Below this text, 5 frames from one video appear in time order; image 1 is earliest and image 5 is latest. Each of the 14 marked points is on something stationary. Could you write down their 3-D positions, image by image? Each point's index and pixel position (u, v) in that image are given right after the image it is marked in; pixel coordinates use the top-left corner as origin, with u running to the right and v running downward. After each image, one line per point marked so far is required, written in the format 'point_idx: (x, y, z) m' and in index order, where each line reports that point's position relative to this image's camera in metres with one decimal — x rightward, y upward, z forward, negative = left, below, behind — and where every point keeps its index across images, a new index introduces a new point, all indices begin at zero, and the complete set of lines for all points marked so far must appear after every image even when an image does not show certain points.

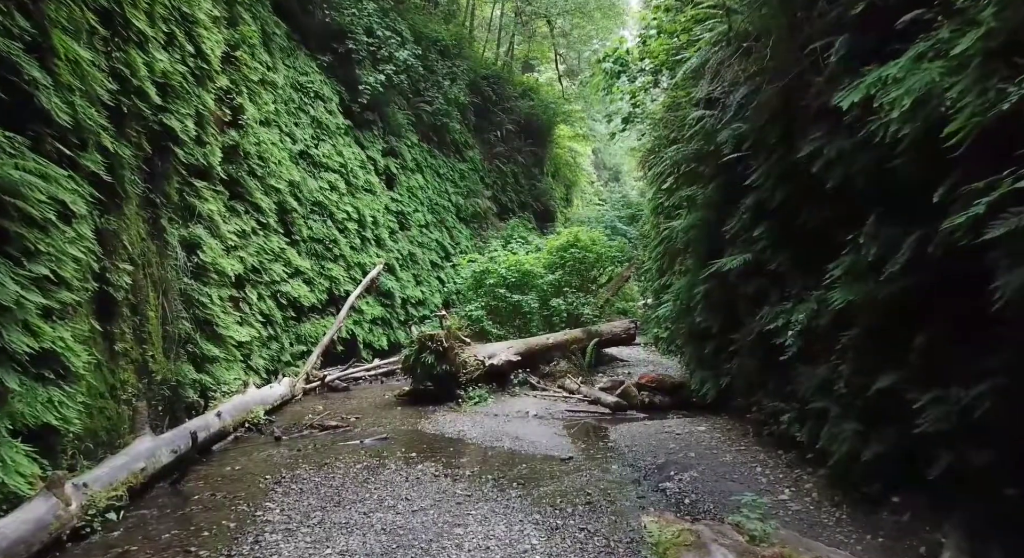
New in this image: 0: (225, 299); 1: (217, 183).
0: (-3.7, -0.3, +9.3) m
1: (-3.9, +1.3, +9.6) m
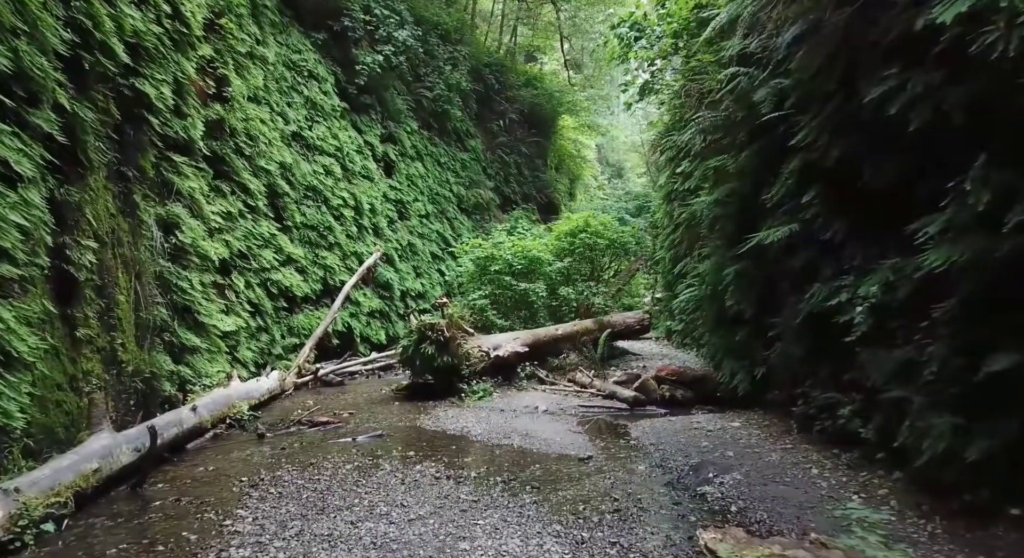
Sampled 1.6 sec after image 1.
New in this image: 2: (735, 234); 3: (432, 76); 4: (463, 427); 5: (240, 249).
0: (-3.6, -0.1, +8.6) m
1: (-3.9, +1.5, +8.8) m
2: (+2.0, +0.4, +6.4) m
3: (-2.0, +5.0, +17.7) m
4: (-0.5, -1.4, +6.8) m
5: (-3.6, +0.4, +9.5) m
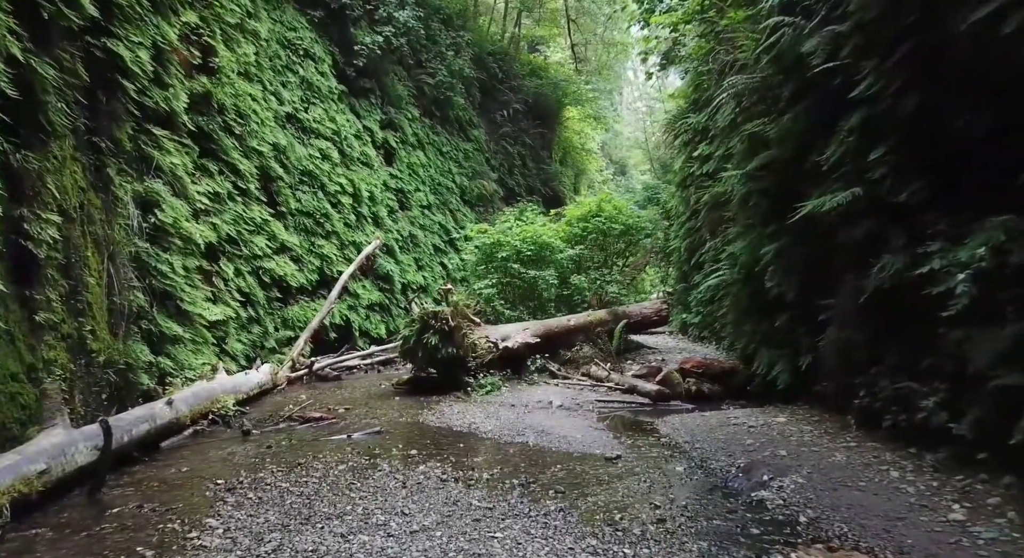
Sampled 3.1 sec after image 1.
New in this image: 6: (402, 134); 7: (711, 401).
0: (-3.5, +0.1, +7.9) m
1: (-3.7, +1.6, +8.2) m
2: (+2.1, +0.6, +5.8) m
3: (-1.9, +5.2, +17.0) m
4: (-0.3, -1.2, +6.1) m
5: (-3.5, +0.6, +8.9) m
6: (-2.3, +3.1, +15.0) m
7: (+1.9, -1.2, +6.8) m
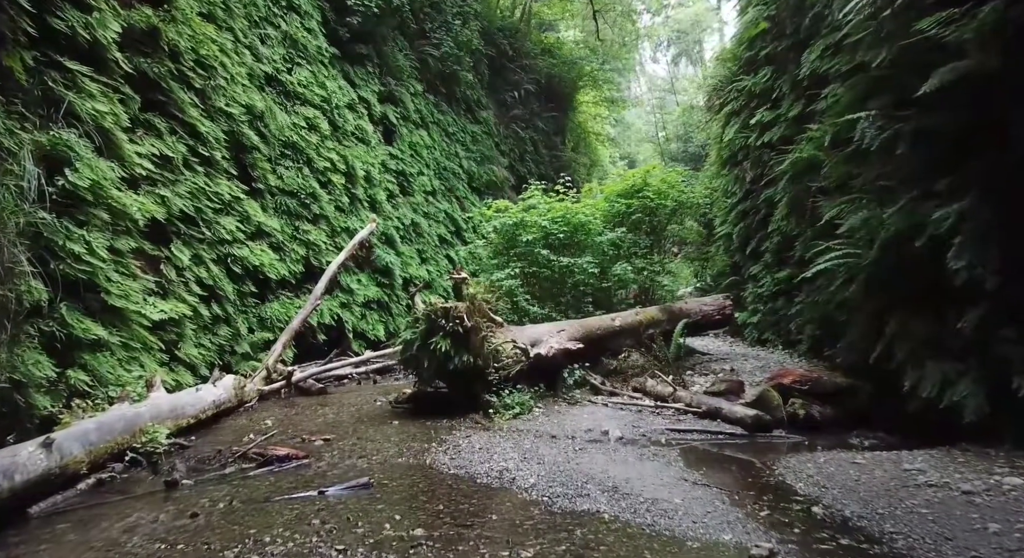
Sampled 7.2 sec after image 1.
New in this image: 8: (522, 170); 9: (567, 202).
0: (-3.2, +0.2, +6.0) m
1: (-3.4, +1.7, +6.2) m
2: (+2.4, +0.7, +3.8) m
3: (-1.6, +5.3, +15.1) m
4: (-0.1, -1.1, +4.2) m
5: (-3.2, +0.7, +7.0) m
6: (-2.0, +3.2, +13.1) m
7: (+2.2, -1.0, +4.8) m
8: (+0.3, +2.8, +18.3) m
9: (+0.7, +0.9, +9.0) m
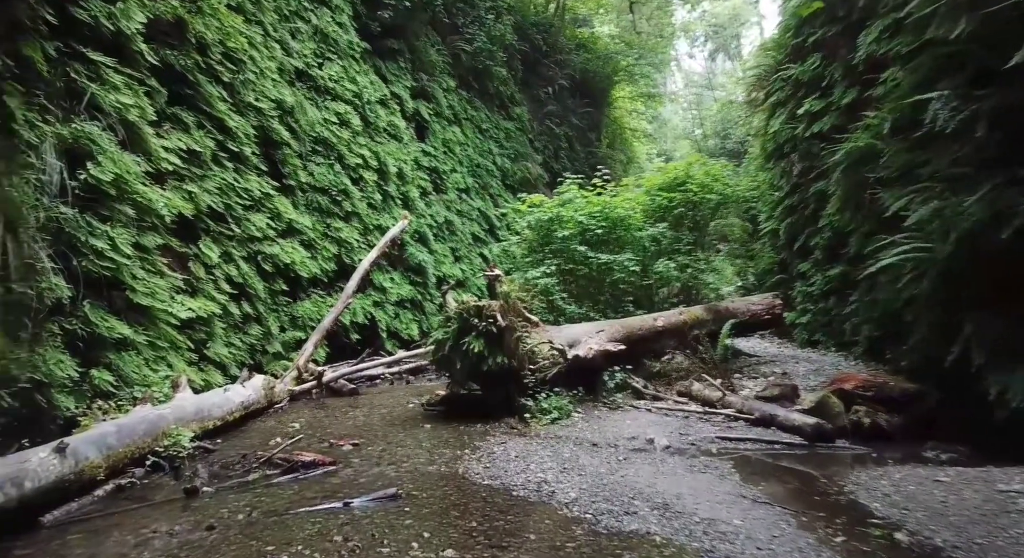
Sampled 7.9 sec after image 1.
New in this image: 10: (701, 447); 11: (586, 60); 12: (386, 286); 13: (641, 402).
0: (-2.9, +0.2, +5.8) m
1: (-3.1, +1.8, +6.1) m
2: (+2.6, +0.7, +3.4) m
3: (-0.8, +5.3, +14.8) m
4: (+0.2, -1.1, +3.8) m
5: (-2.9, +0.7, +6.8) m
6: (-1.4, +3.2, +12.9) m
7: (+2.4, -1.0, +4.4) m
8: (+1.2, +2.9, +18.0) m
9: (+1.1, +0.9, +8.7) m
10: (+1.2, -1.1, +4.6) m
11: (+2.1, +6.0, +19.2) m
12: (-1.7, -0.1, +9.3) m
13: (+1.1, -1.0, +6.0) m
